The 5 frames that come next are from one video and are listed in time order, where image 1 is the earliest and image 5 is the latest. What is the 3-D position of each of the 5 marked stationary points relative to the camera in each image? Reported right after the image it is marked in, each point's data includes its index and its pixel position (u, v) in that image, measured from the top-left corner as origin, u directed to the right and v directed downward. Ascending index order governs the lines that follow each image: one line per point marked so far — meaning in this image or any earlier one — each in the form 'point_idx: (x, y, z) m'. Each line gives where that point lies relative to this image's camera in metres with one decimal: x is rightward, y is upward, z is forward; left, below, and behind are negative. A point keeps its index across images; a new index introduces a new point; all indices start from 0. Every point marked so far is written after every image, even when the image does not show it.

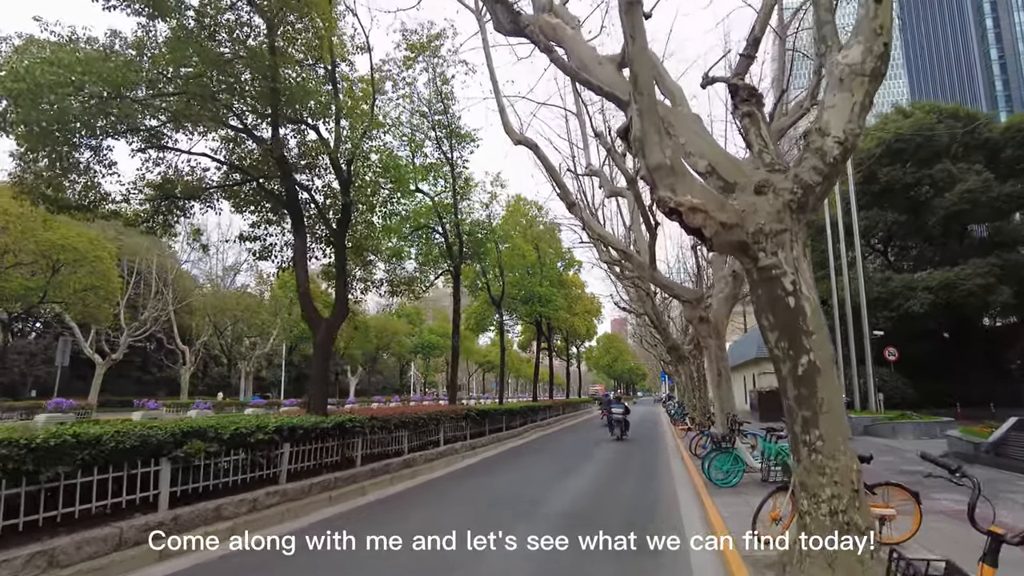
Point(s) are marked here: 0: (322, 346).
0: (-3.1, -0.9, +11.1) m
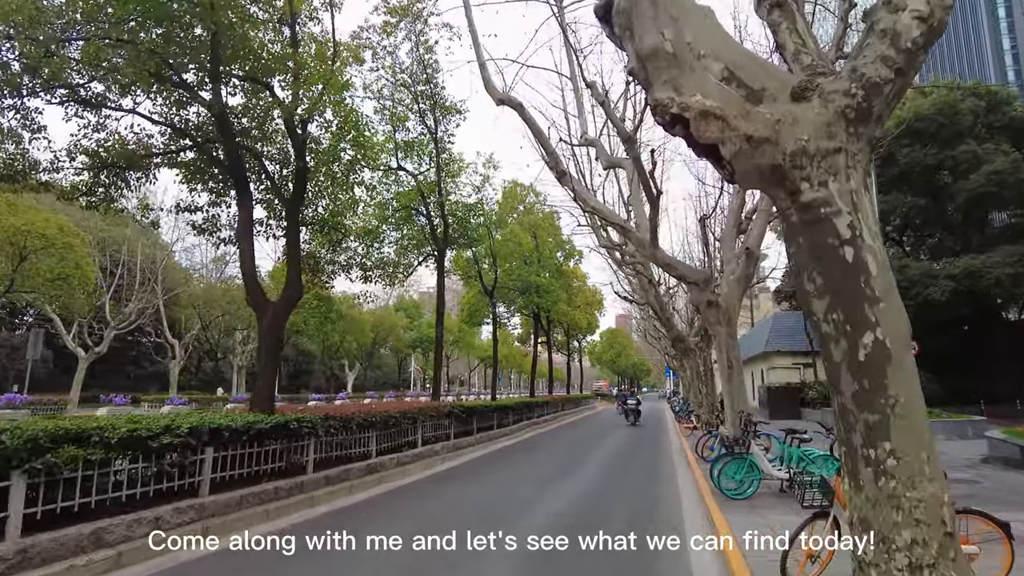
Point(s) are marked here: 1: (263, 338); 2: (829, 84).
0: (-3.4, -0.6, +9.6) m
1: (-3.5, -0.7, +9.7) m
2: (+1.6, +1.0, +3.4) m
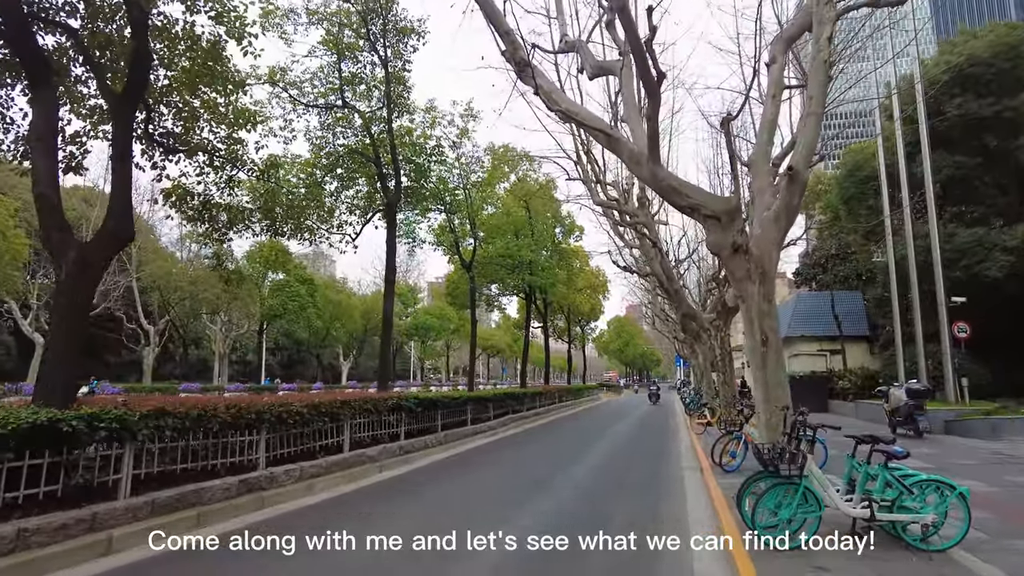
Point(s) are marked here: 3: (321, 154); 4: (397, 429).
0: (-4.1, 0.0, +6.4) m
1: (-4.2, 0.0, +6.5) m
2: (+0.8, +1.6, +0.1) m
3: (-4.0, +2.8, +14.7) m
4: (-2.1, -2.5, +12.4) m
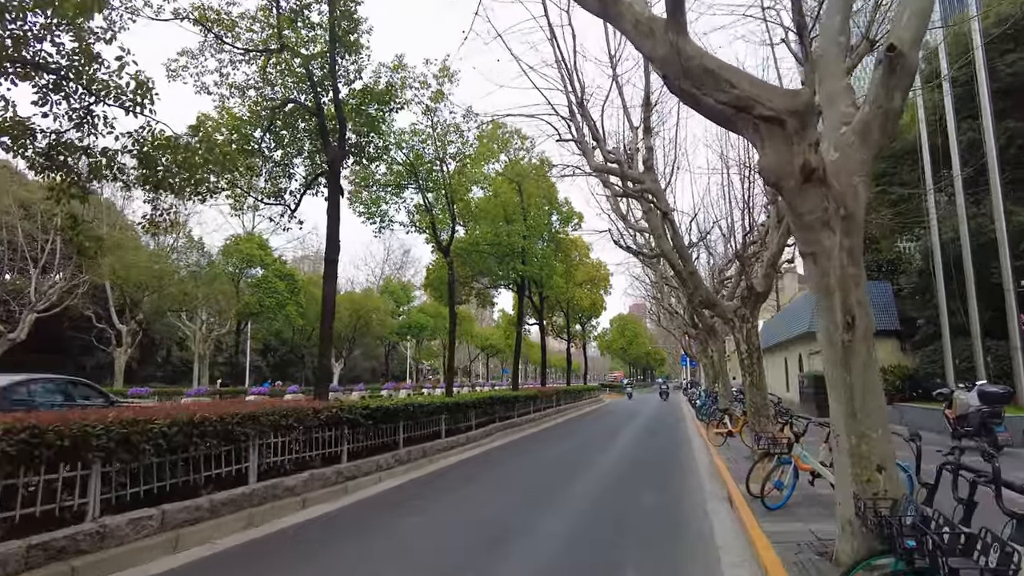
0: (-4.5, +0.3, +3.7) m
1: (-4.6, +0.3, +3.8) m
2: (+0.3, +1.9, -2.5) m
3: (-4.4, +3.1, +12.0) m
4: (-2.4, -2.2, +9.7) m
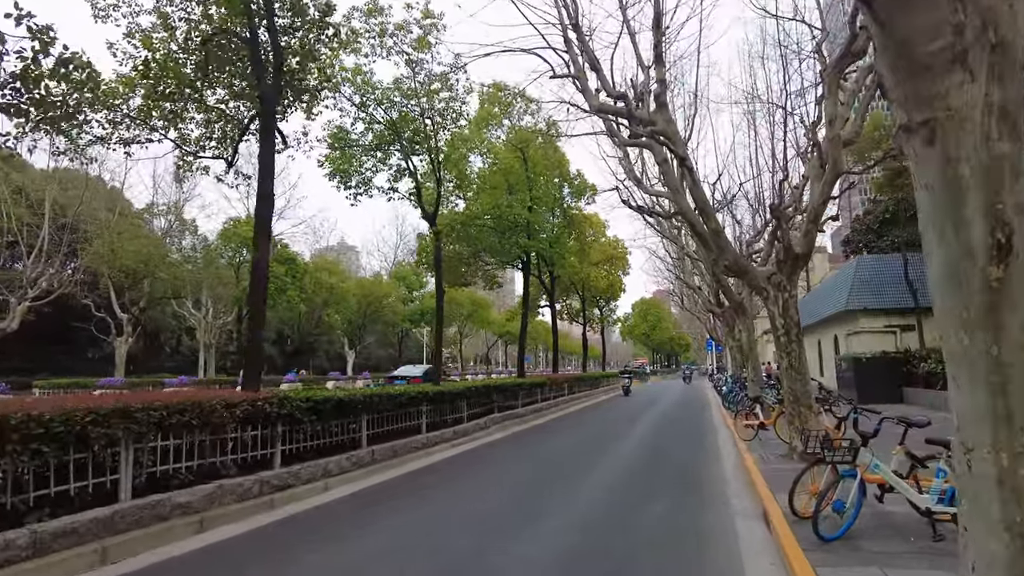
0: (-5.0, +0.6, +1.8) m
1: (-5.1, +0.5, +1.9) m
2: (-0.4, +2.1, -4.6) m
3: (-4.7, +3.6, +10.0) m
4: (-2.7, -1.8, +7.8) m
